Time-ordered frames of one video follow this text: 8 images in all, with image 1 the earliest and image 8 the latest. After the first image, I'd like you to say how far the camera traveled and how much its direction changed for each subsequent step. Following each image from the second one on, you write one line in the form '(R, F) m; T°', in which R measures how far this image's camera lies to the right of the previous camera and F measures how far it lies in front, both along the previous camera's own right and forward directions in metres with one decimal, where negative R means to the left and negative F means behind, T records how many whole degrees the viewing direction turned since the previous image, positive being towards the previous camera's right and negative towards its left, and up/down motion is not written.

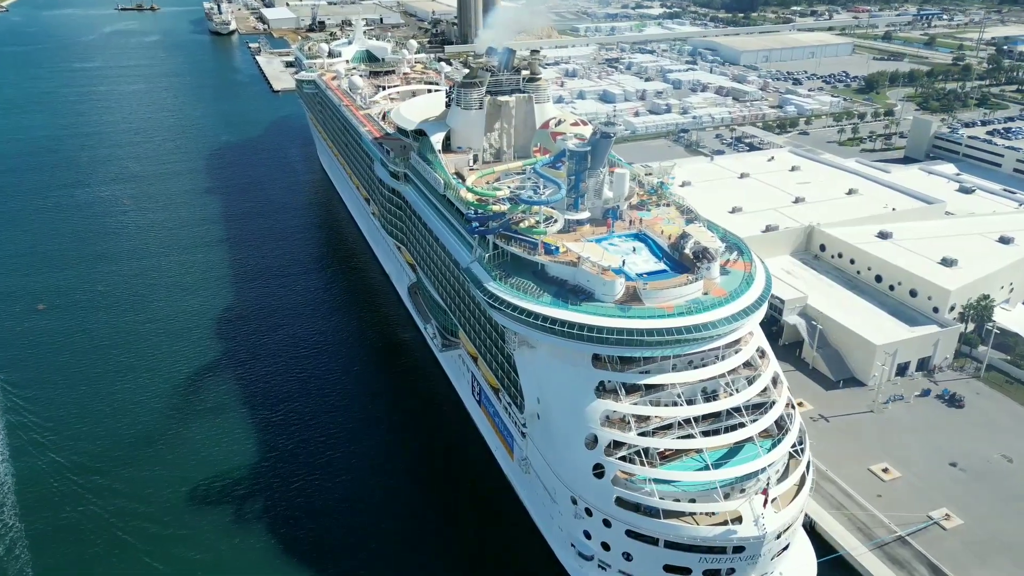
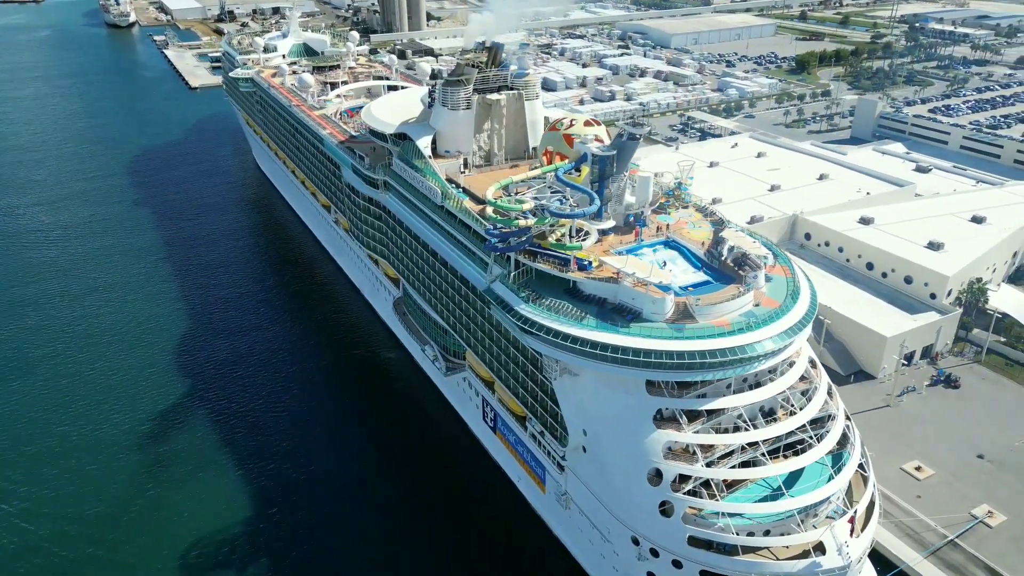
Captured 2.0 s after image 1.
(-4.2, +3.2) m; +6°
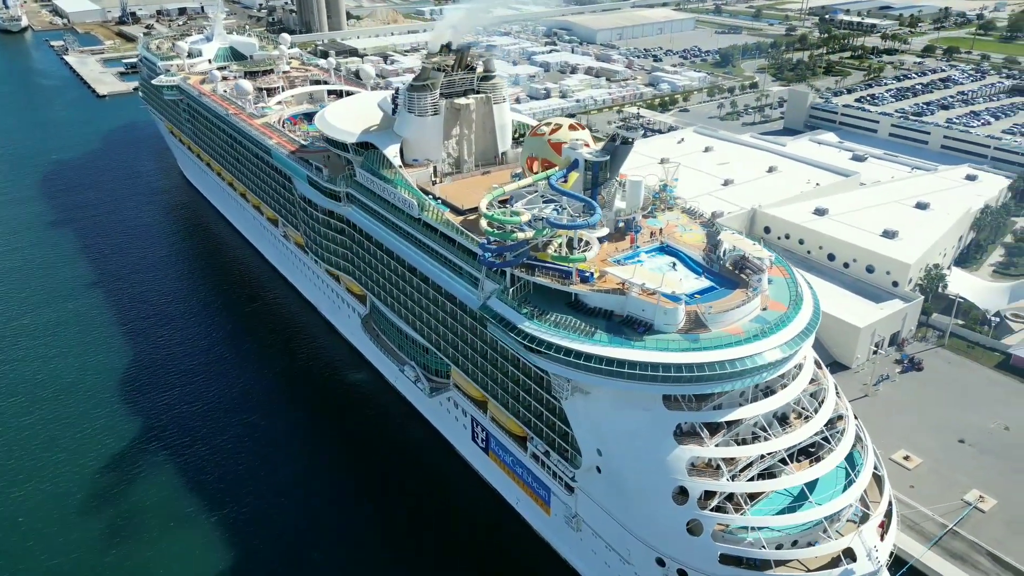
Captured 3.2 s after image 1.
(-2.8, +1.7) m; +6°
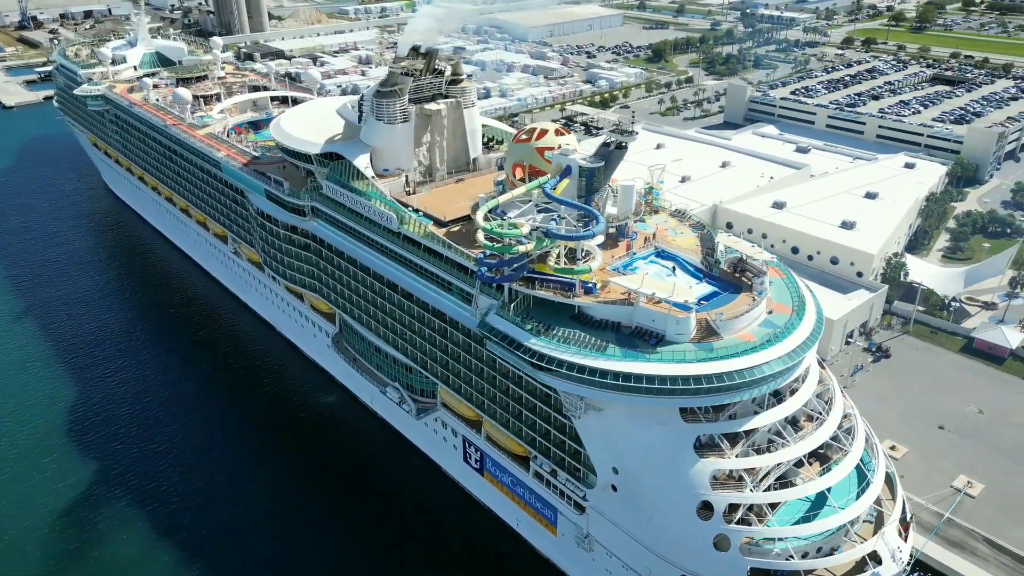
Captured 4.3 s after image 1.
(-2.5, +1.4) m; +5°
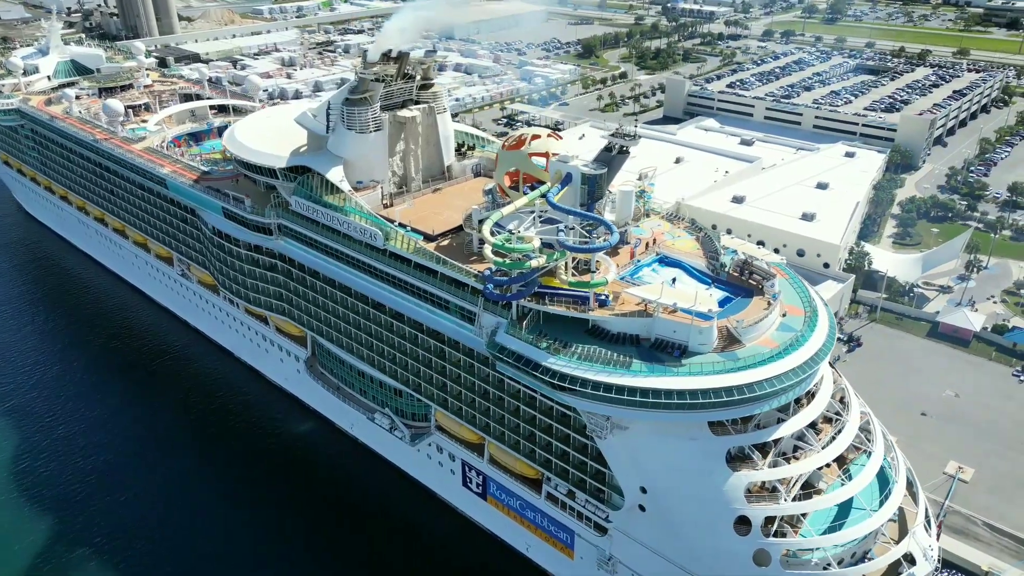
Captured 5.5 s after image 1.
(-2.8, +1.6) m; +6°
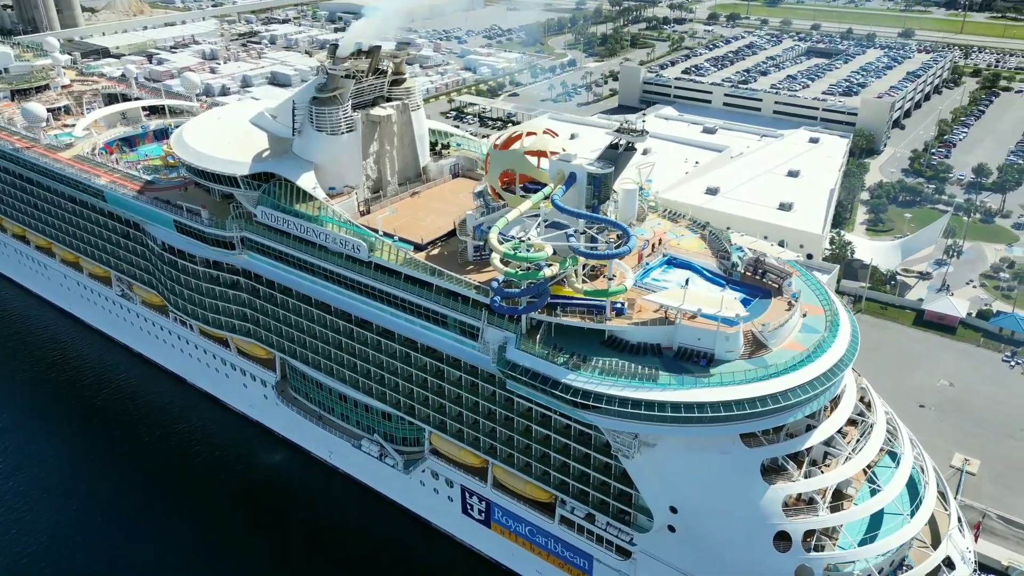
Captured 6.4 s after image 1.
(-1.9, +2.3) m; +4°
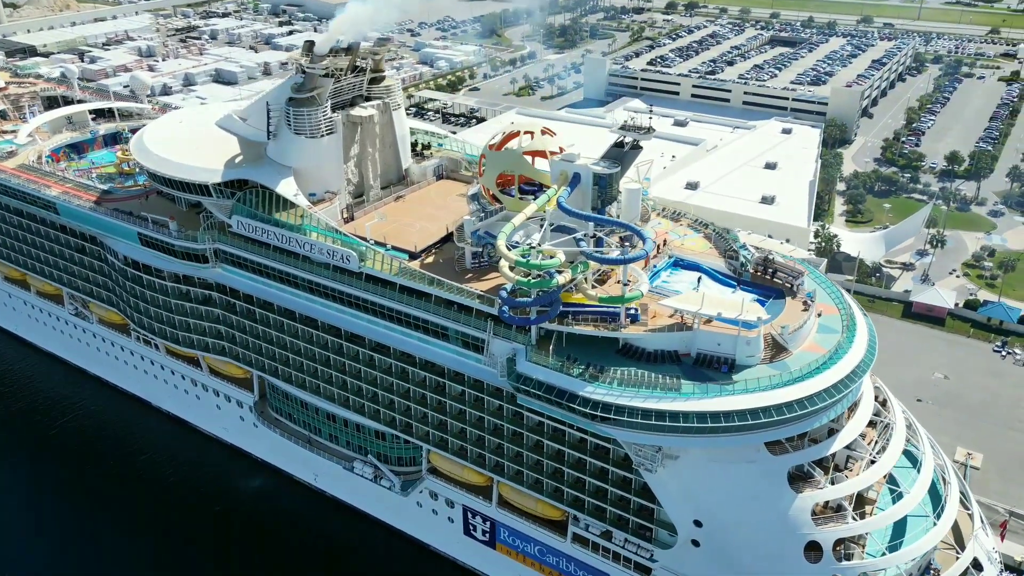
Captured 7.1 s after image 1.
(-1.3, +1.5) m; +3°
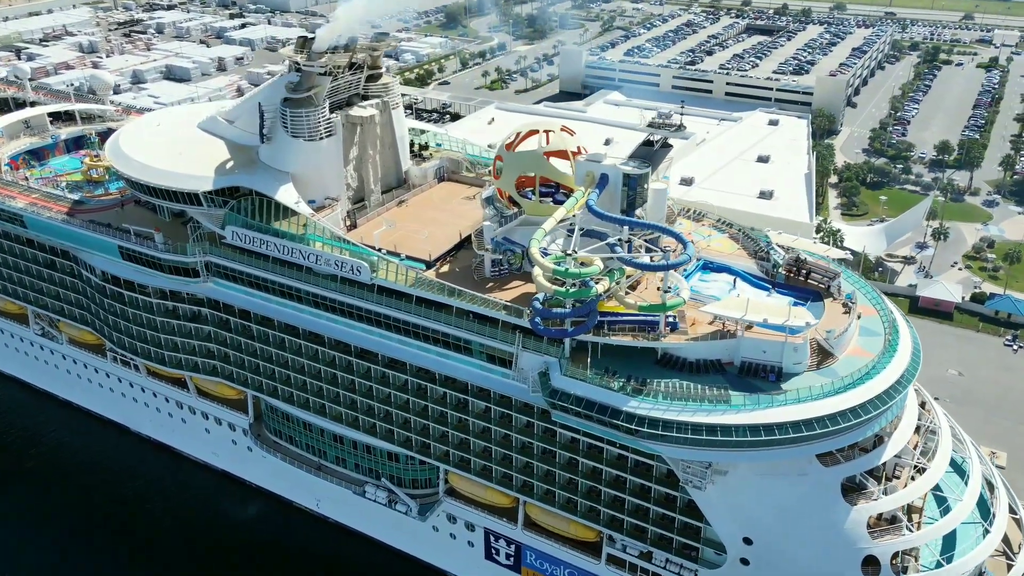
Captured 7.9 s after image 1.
(-1.6, +1.6) m; +2°
